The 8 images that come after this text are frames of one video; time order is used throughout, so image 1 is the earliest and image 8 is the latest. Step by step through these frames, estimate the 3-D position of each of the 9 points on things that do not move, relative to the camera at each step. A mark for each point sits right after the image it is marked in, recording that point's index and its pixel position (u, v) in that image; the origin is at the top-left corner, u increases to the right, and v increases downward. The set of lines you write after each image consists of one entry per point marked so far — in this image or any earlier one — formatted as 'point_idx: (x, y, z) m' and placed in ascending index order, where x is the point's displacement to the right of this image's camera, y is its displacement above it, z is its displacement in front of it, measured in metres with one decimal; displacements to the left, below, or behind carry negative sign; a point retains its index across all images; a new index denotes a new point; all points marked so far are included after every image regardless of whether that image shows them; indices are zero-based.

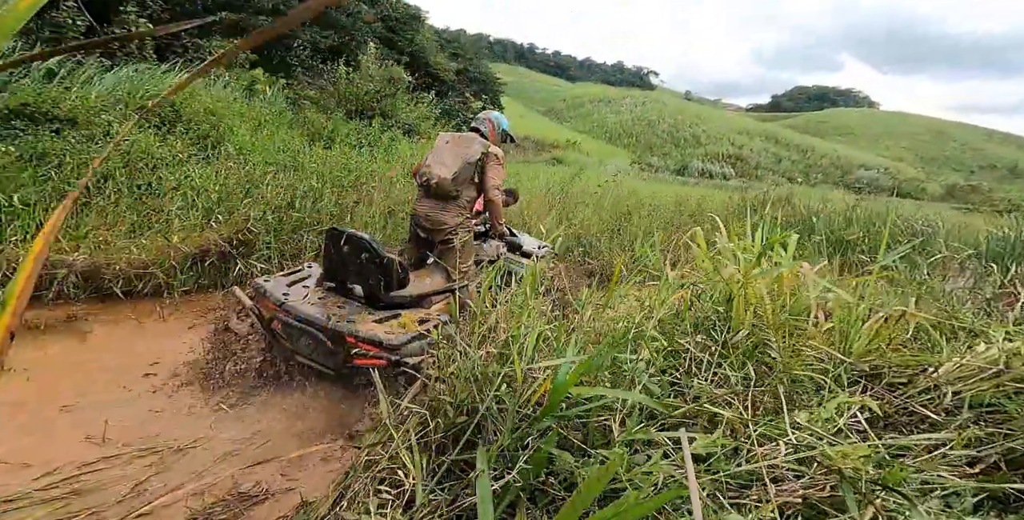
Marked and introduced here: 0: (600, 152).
0: (+2.2, +2.8, +14.6) m
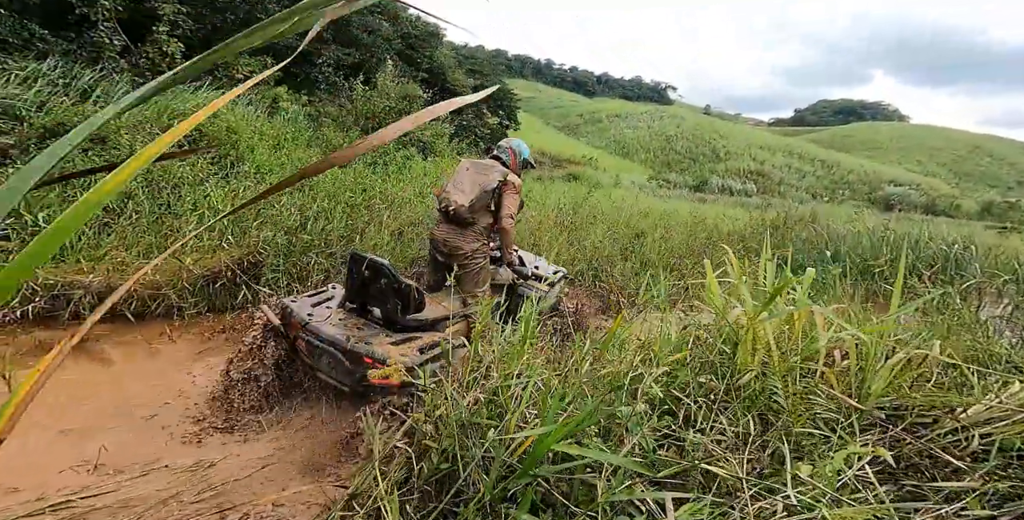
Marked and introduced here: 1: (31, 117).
0: (+2.7, +2.4, +14.5) m
1: (-6.1, +1.8, +7.1) m
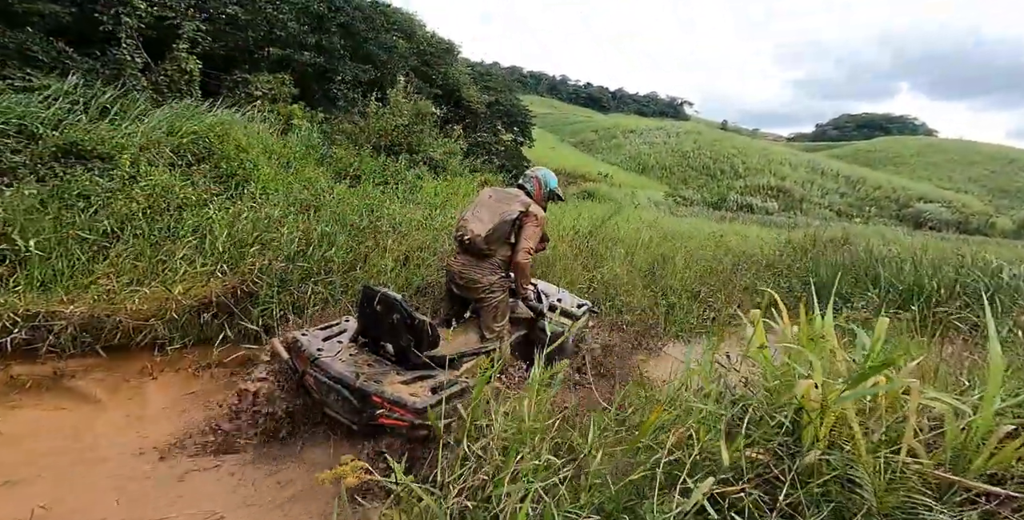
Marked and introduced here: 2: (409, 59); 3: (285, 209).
0: (+3.1, +1.9, +14.2) m
1: (-5.9, +1.5, +7.0) m
2: (-2.5, +4.8, +13.5) m
3: (-2.4, +0.6, +6.0) m
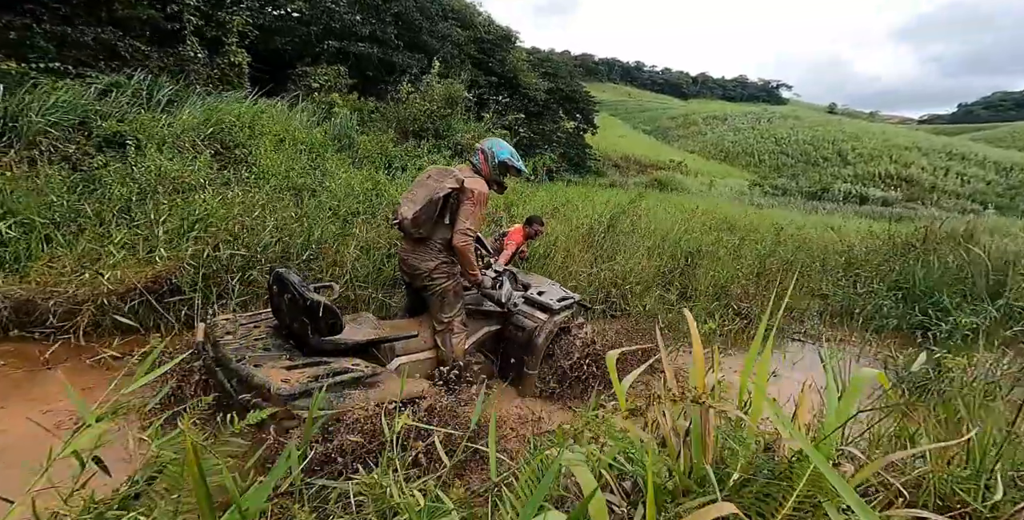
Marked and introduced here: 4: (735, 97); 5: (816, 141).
0: (+4.6, +1.9, +12.6) m
1: (-5.6, +1.7, +7.3) m
2: (-1.0, +4.9, +13.0) m
3: (-2.4, +0.7, +5.6) m
4: (+7.4, +5.3, +18.3) m
5: (+7.3, +2.9, +13.4) m
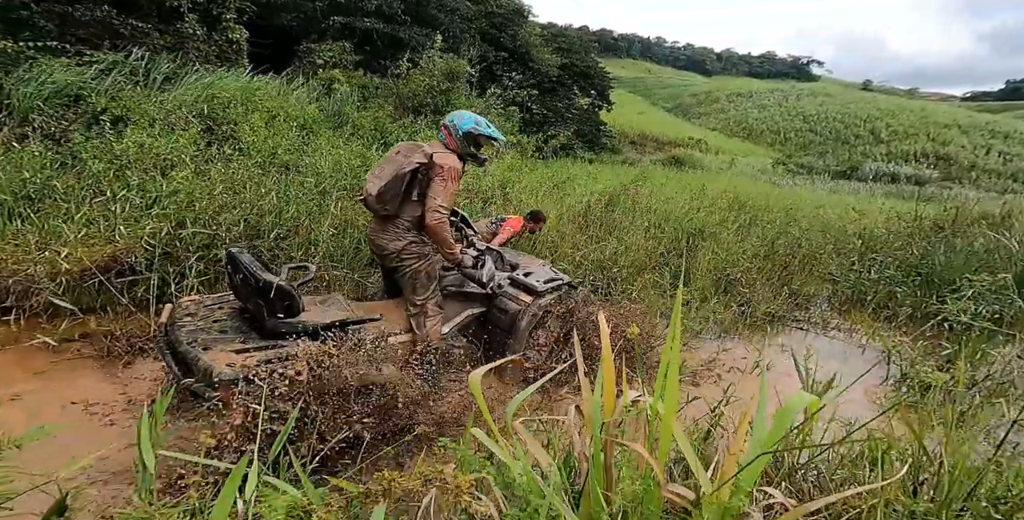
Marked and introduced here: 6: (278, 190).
0: (+4.8, +2.3, +12.1) m
1: (-5.7, +2.0, +7.2) m
2: (-0.8, +5.4, +12.6) m
3: (-2.5, +0.9, +5.5) m
4: (+7.8, +5.9, +17.6) m
5: (+7.5, +3.2, +12.8) m
6: (-2.0, +0.6, +4.9) m
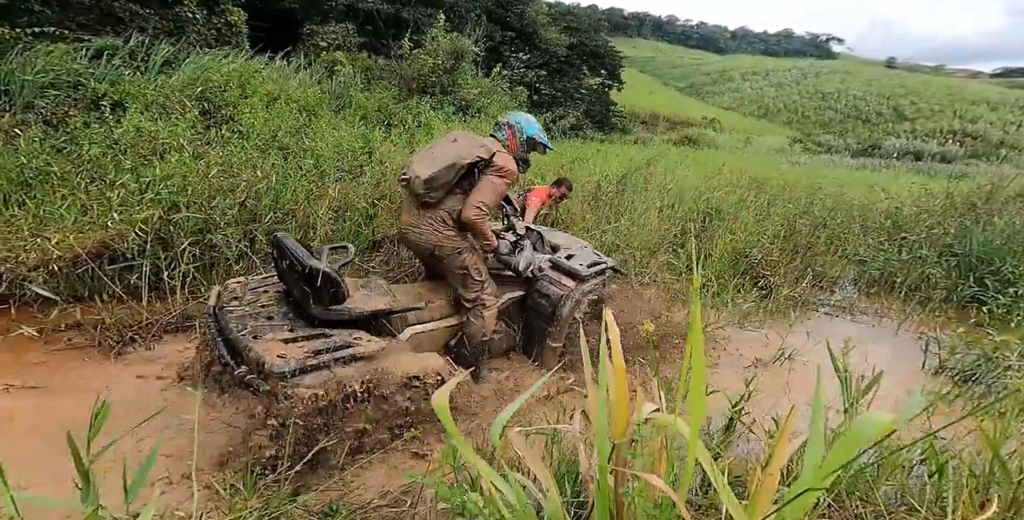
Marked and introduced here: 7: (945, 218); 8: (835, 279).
0: (+5.0, +2.7, +11.7) m
1: (-5.6, +2.1, +7.1) m
2: (-0.6, +5.7, +12.3) m
3: (-2.4, +1.0, +5.3) m
4: (+8.1, +6.4, +17.0) m
5: (+7.7, +3.6, +12.3) m
6: (-2.0, +0.8, +4.7) m
7: (+4.2, +0.4, +5.4) m
8: (+2.8, -0.2, +4.9) m
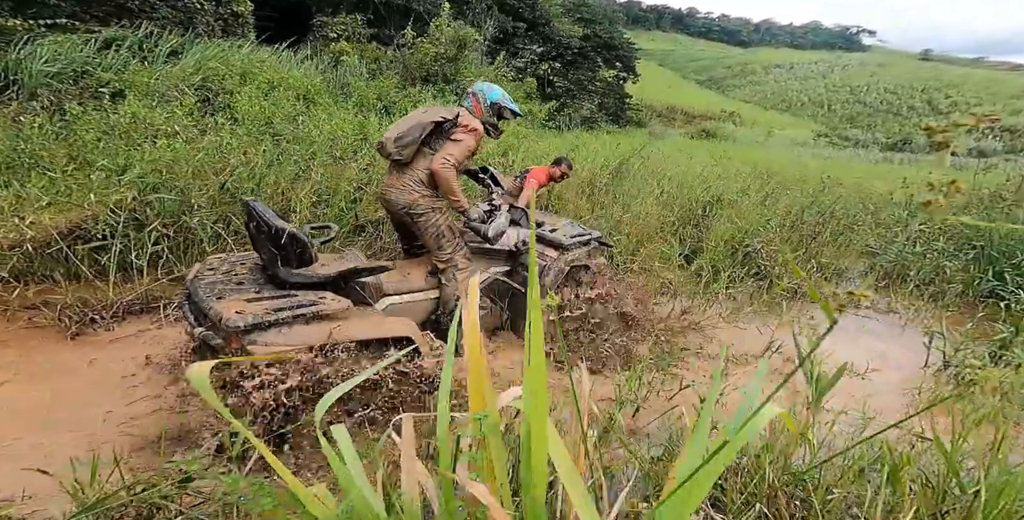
0: (+5.2, +2.7, +11.3) m
1: (-5.5, +2.3, +7.1) m
2: (-0.3, +5.8, +12.1) m
3: (-2.5, +1.1, +5.2) m
4: (+8.6, +6.4, +16.4) m
5: (+8.0, +3.7, +11.8) m
6: (-2.1, +0.9, +4.7) m
7: (+4.1, +0.5, +5.1) m
8: (+2.7, -0.1, +4.6) m
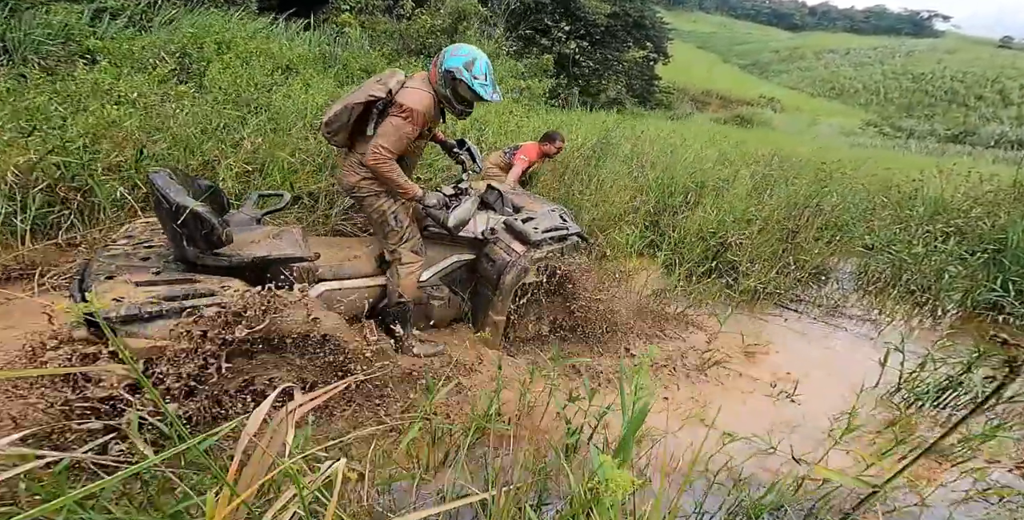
0: (+5.5, +2.8, +10.4) m
1: (-5.6, +2.7, +7.2) m
2: (+0.2, +6.1, +11.6) m
3: (-2.7, +1.4, +5.0) m
4: (+9.5, +6.5, +15.2) m
5: (+8.3, +3.6, +10.7) m
6: (-2.4, +1.1, +4.5) m
7: (+3.8, +0.4, +4.4) m
8: (+2.4, -0.1, +4.1) m
